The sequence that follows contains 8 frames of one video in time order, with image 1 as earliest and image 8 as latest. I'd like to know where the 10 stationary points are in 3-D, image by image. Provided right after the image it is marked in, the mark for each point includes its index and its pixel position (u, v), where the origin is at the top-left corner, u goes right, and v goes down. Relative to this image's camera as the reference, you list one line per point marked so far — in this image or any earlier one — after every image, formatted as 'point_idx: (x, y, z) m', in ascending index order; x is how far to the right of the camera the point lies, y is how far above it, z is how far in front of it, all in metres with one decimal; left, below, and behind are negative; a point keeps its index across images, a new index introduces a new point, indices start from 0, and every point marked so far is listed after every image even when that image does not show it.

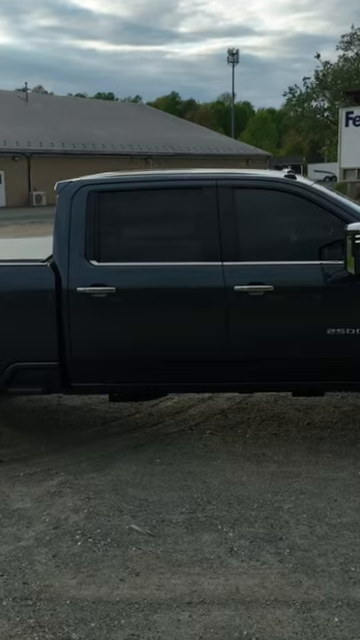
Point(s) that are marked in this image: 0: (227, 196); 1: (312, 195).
0: (+0.2, +0.6, +3.7) m
1: (+0.7, +0.6, +3.6) m
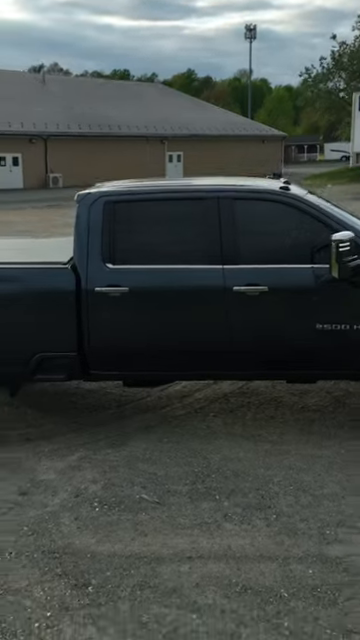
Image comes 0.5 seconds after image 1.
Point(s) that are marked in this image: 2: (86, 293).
0: (+0.3, +0.6, +4.1) m
1: (+0.7, +0.6, +4.1) m
2: (-0.5, +0.1, +4.0) m
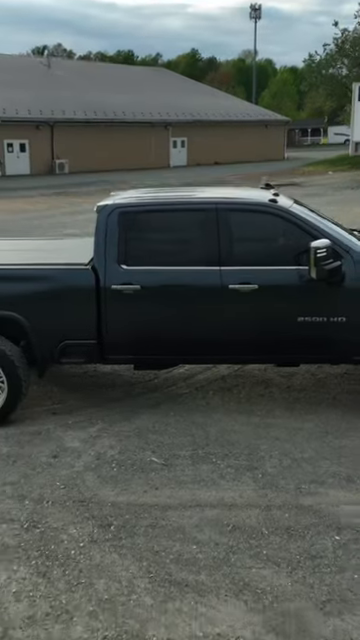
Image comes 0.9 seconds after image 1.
0: (+0.3, +0.7, +4.8) m
1: (+0.7, +0.7, +4.8) m
2: (-0.5, +0.2, +4.8) m
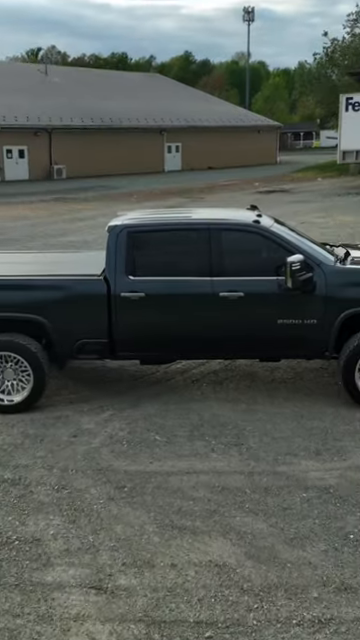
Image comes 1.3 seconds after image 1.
0: (+0.3, +0.7, +5.7) m
1: (+0.7, +0.7, +5.7) m
2: (-0.5, +0.2, +5.7) m
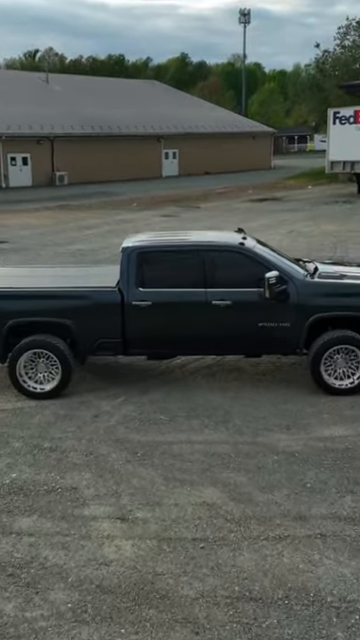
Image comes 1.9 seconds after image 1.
0: (+0.3, +0.6, +7.1) m
1: (+0.7, +0.6, +7.0) m
2: (-0.5, +0.1, +7.0) m
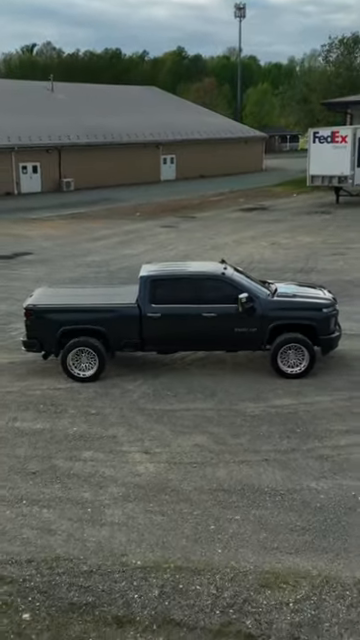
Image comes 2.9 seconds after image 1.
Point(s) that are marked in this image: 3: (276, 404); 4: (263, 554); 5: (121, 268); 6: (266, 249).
0: (+0.3, +0.5, +10.1) m
1: (+0.7, +0.5, +10.0) m
2: (-0.5, +0.1, +10.0) m
3: (+1.2, -1.0, +9.0) m
4: (+0.7, -1.9, +5.9) m
5: (-1.4, +1.2, +16.7) m
6: (+2.2, +1.9, +19.0) m
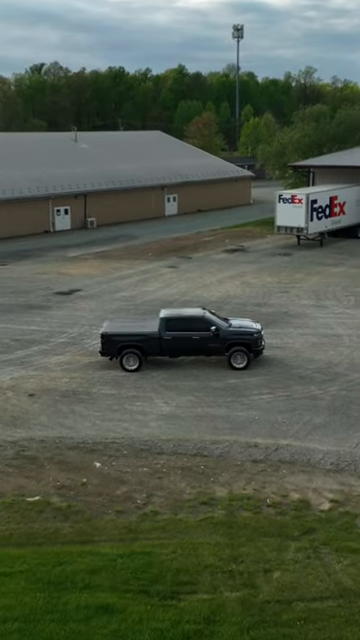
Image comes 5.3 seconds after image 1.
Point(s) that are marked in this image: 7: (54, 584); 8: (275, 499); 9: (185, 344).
0: (+0.3, 0.0, +19.4) m
1: (+0.7, 0.0, +19.3) m
2: (-0.5, -0.5, +19.3) m
3: (+1.2, -1.6, +18.3) m
4: (+0.7, -2.4, +15.1) m
5: (-1.3, +0.6, +26.0) m
6: (+2.3, +1.3, +28.2) m
7: (-1.7, -3.6, +10.0) m
8: (+1.6, -3.0, +12.4) m
9: (+0.1, -0.6, +19.3) m
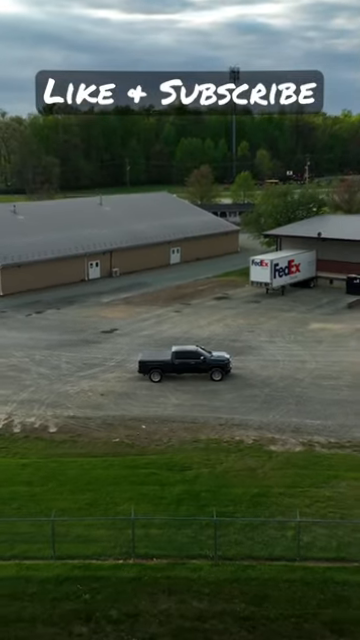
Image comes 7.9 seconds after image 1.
0: (+0.5, -1.5, +33.8) m
1: (+0.9, -1.5, +33.8) m
2: (-0.3, -2.0, +33.7) m
3: (+1.4, -3.1, +32.7) m
4: (+0.8, -3.8, +29.5) m
5: (-1.2, -1.0, +40.5) m
6: (+2.4, -0.4, +42.7) m
7: (-1.6, -4.9, +24.4) m
8: (+1.8, -4.4, +26.8) m
9: (+0.3, -2.2, +33.8) m
